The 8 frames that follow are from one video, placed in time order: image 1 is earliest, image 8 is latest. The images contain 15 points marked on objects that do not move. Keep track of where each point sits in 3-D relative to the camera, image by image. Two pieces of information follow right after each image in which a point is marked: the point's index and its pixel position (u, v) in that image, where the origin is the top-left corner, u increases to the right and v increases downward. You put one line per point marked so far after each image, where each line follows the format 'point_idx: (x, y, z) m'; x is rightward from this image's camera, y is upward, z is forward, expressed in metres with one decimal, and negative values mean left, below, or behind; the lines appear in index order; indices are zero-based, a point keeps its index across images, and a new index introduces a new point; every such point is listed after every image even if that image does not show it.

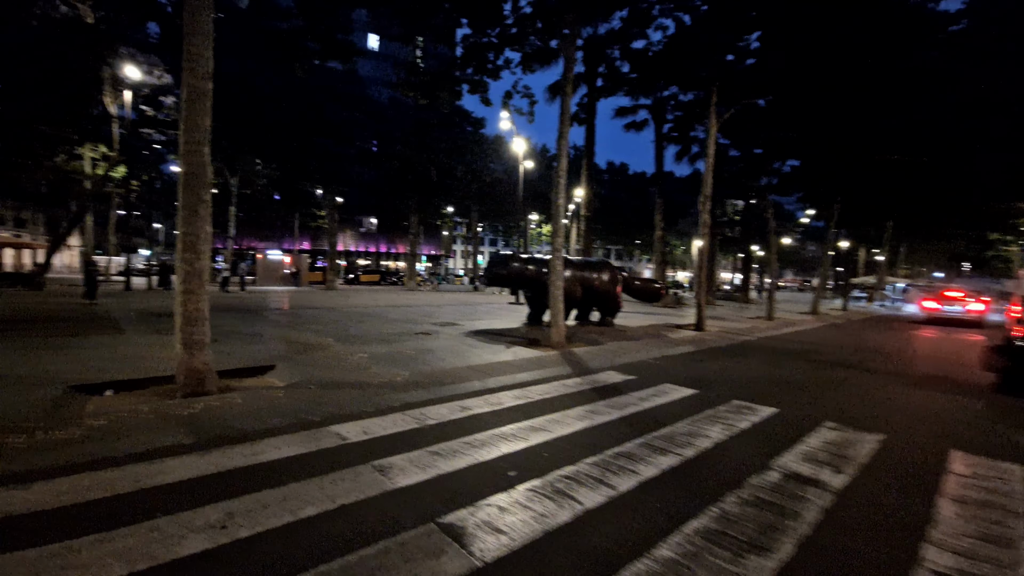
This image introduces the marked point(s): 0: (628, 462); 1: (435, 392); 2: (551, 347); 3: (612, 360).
0: (+1.1, -1.6, +4.0) m
1: (-1.1, -1.5, +5.9) m
2: (+0.9, -1.4, +10.1) m
3: (+2.1, -1.5, +8.6) m
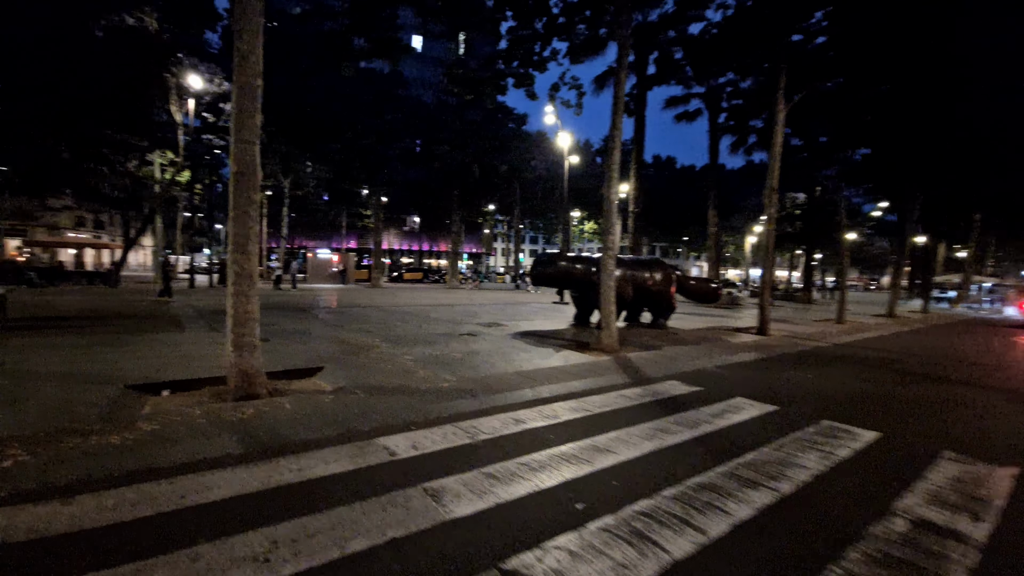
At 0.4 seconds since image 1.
0: (+1.6, -1.7, +3.4) m
1: (-0.3, -1.5, +5.5) m
2: (+2.1, -1.4, +9.5) m
3: (+3.0, -1.5, +7.9) m
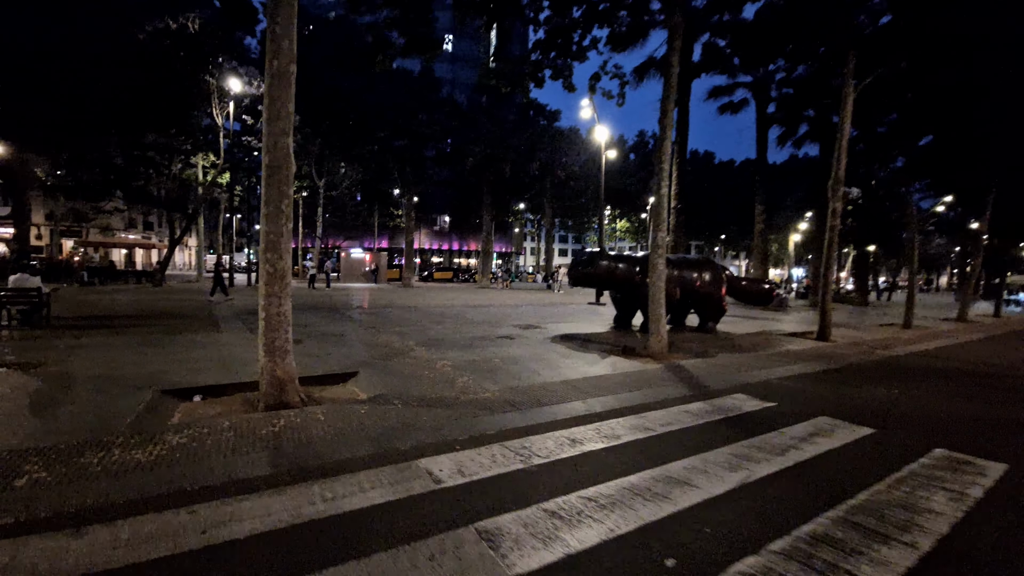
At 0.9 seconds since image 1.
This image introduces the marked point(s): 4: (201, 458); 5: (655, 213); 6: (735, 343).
0: (+2.1, -1.7, +2.7) m
1: (+0.3, -1.5, +4.9) m
2: (+2.9, -1.5, +8.8) m
3: (+3.8, -1.5, +7.1) m
4: (-2.7, -1.5, +3.6) m
5: (+3.1, +1.7, +9.1) m
6: (+5.8, -1.4, +11.0) m
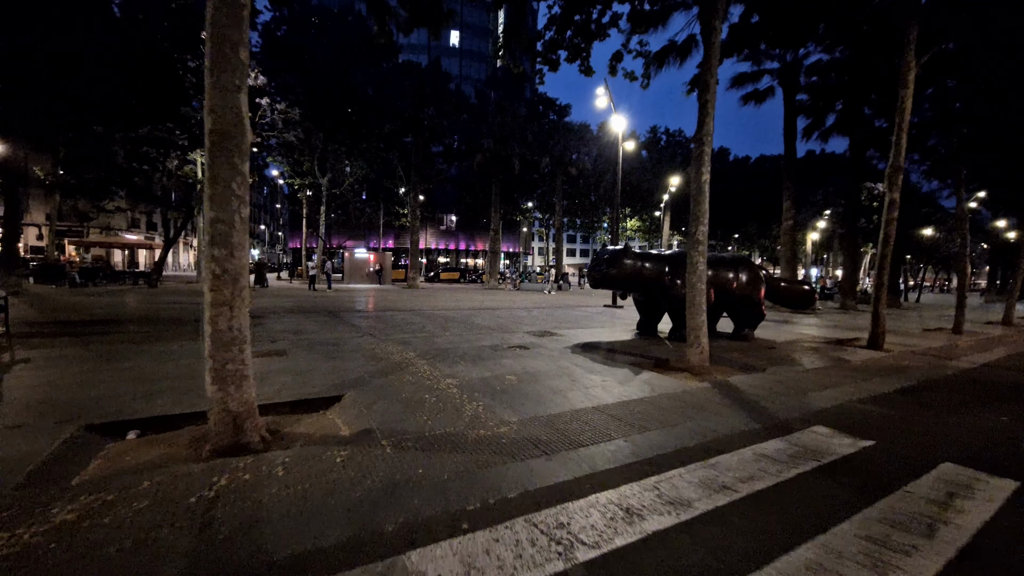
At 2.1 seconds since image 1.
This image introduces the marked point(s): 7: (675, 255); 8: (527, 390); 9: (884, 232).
0: (+2.3, -1.8, +1.5) m
1: (+0.5, -1.6, +3.7) m
2: (+3.2, -1.5, +7.6) m
3: (+4.0, -1.6, +5.8) m
4: (-2.5, -1.5, +2.5) m
5: (+3.4, +1.6, +7.8) m
6: (+6.2, -1.5, +9.7) m
7: (+4.1, +0.9, +10.6) m
8: (+0.2, -1.4, +5.7) m
9: (+9.2, +1.4, +10.4) m
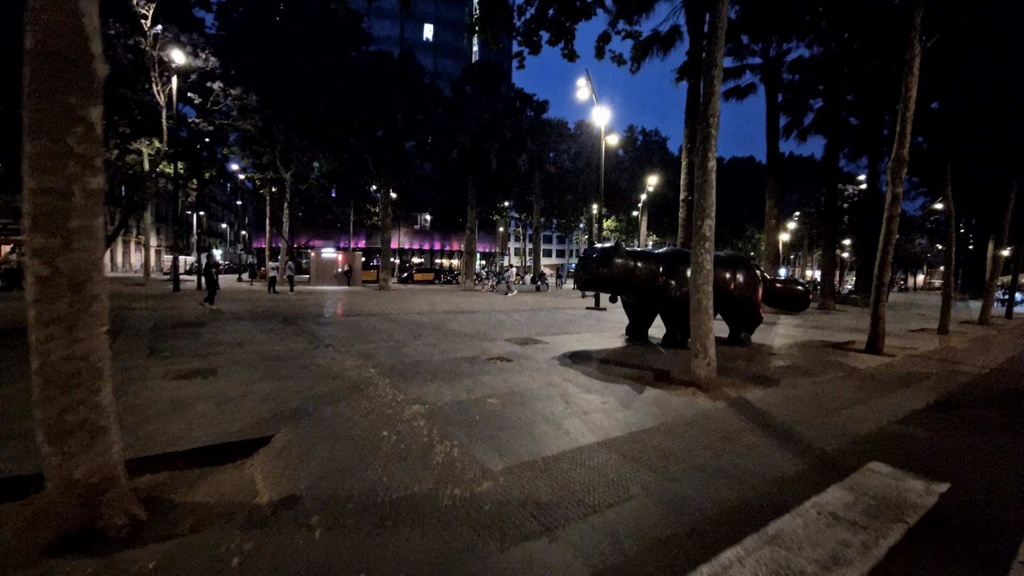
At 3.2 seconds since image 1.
0: (+2.3, -1.8, +0.5) m
1: (+0.4, -1.6, +2.6) m
2: (+2.9, -1.6, +6.6) m
3: (+3.8, -1.6, +4.9) m
4: (-2.5, -1.6, +1.2) m
5: (+3.0, +1.6, +6.9) m
6: (+5.7, -1.5, +8.9) m
7: (+3.6, +0.8, +9.7) m
8: (0.0, -1.4, +4.6) m
9: (+8.7, +1.4, +9.8) m
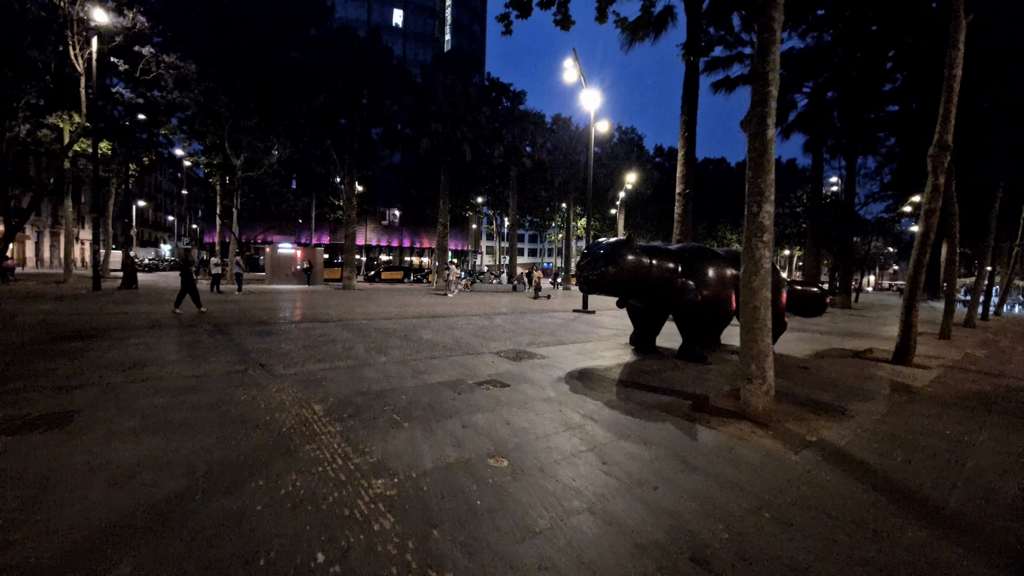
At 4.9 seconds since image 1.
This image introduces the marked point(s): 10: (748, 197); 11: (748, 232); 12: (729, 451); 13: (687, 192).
0: (+2.8, -1.9, -1.1) m
1: (+0.7, -1.7, +0.9) m
2: (+2.9, -1.6, +5.1) m
3: (+4.0, -1.7, +3.5) m
4: (-2.1, -1.6, -0.7) m
5: (+3.0, +1.5, +5.3) m
6: (+5.6, -1.6, +7.6) m
7: (+3.4, +0.8, +8.3) m
8: (+0.2, -1.5, +2.9) m
9: (+8.5, +1.3, +8.6) m
10: (+3.0, +1.1, +5.3) m
11: (+3.0, +0.7, +5.3) m
12: (+2.1, -1.6, +4.1) m
13: (+6.1, +3.3, +14.6) m
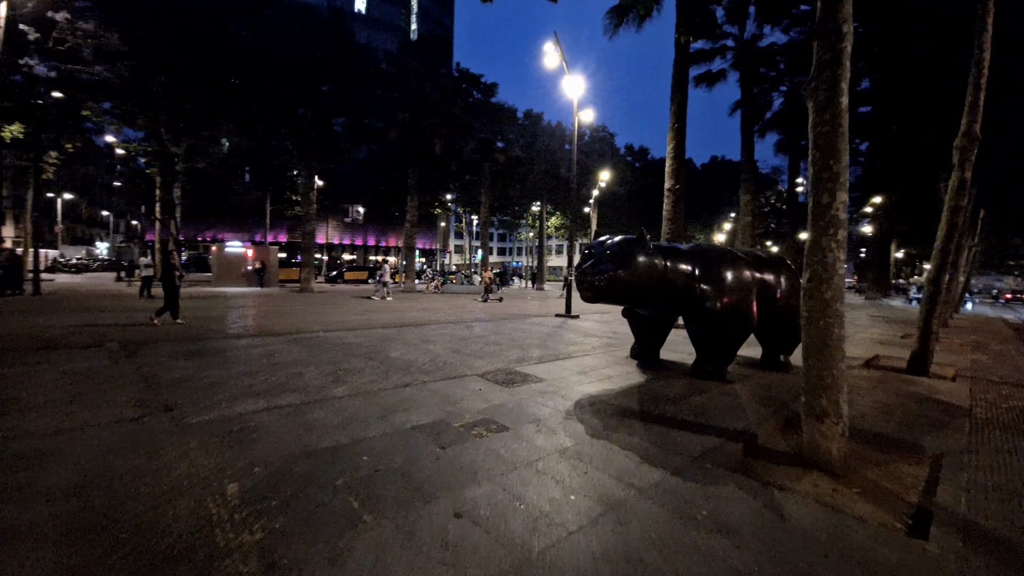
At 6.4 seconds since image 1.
0: (+3.3, -2.0, -2.2) m
1: (+1.1, -1.8, -0.4) m
2: (+3.0, -1.7, +4.0) m
3: (+4.1, -1.8, +2.4) m
4: (-1.6, -1.8, -2.2) m
5: (+3.0, +1.4, +4.2) m
6: (+5.4, -1.7, +6.6) m
7: (+3.2, +0.7, +7.2) m
8: (+0.4, -1.6, +1.6) m
9: (+8.2, +1.2, +7.9) m
10: (+3.0, +1.0, +4.1) m
11: (+3.0, +0.6, +4.2) m
12: (+2.2, -1.7, +2.9) m
13: (+5.4, +3.3, +13.7) m
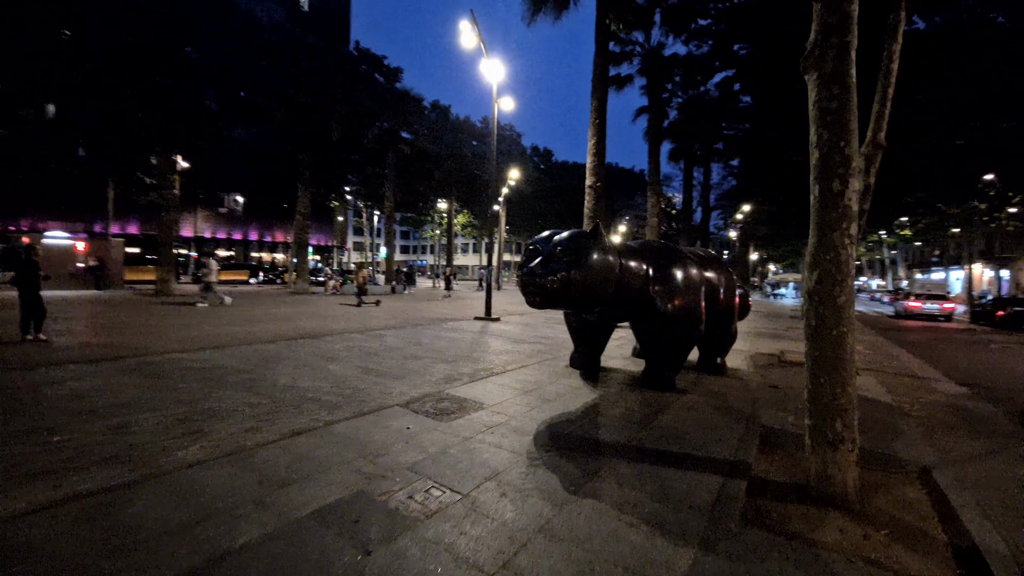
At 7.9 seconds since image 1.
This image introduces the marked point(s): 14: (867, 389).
0: (+4.3, -2.1, -2.5) m
1: (+1.8, -1.9, -1.3) m
2: (+2.6, -1.8, +3.4) m
3: (+4.1, -1.8, +2.1) m
4: (-0.4, -1.9, -3.7) m
5: (+2.6, +1.4, +3.6) m
6: (+4.4, -1.7, +6.5) m
7: (+2.1, +0.6, +6.5) m
8: (+0.7, -1.7, +0.5) m
9: (+6.8, +1.2, +8.4) m
10: (+2.6, +1.0, +3.5) m
11: (+2.6, +0.5, +3.6) m
12: (+2.1, -1.7, +2.1) m
13: (+2.7, +3.3, +13.4) m
14: (+6.1, -1.7, +7.2) m
